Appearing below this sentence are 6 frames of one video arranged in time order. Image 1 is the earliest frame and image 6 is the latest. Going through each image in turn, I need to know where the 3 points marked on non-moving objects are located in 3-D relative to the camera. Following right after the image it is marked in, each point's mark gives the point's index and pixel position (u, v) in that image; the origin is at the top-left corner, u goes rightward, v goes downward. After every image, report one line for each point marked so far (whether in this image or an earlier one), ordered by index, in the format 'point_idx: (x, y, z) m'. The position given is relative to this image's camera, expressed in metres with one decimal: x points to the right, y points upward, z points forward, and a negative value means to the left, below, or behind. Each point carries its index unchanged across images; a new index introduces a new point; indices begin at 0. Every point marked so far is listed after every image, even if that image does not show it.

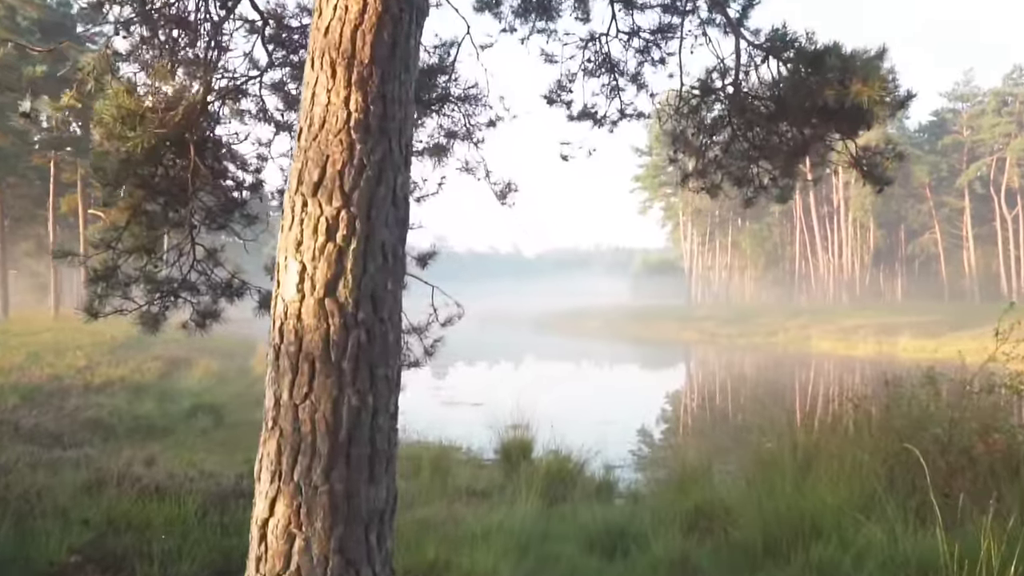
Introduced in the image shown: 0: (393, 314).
0: (-0.4, -0.1, +2.4) m
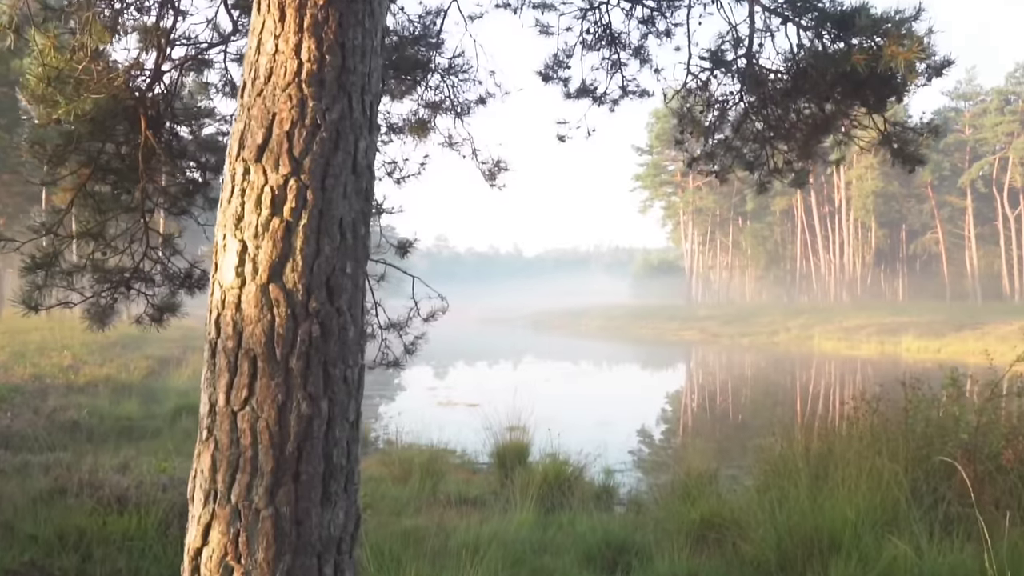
0: (-0.4, 0.0, +2.0) m
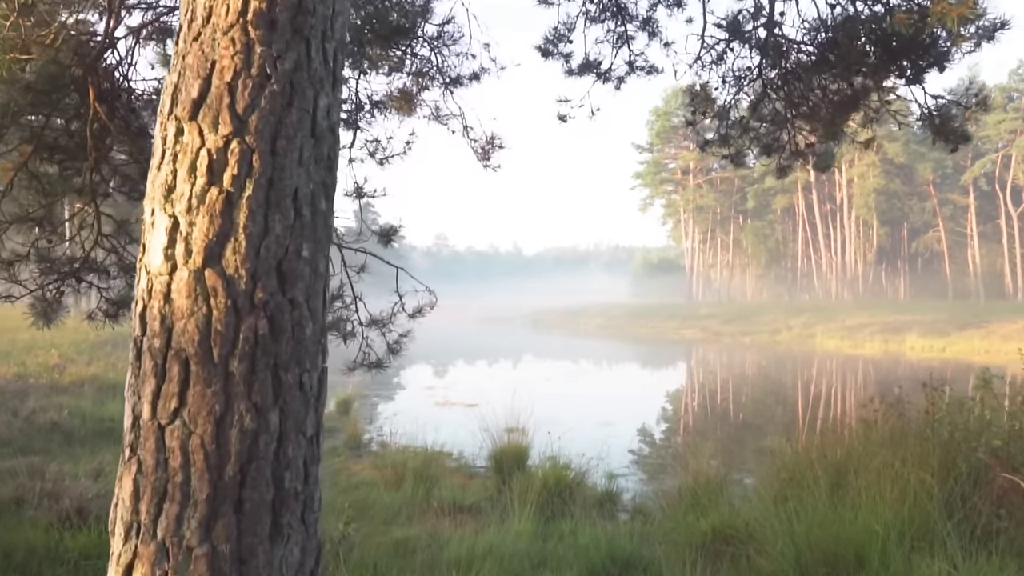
0: (-0.4, 0.0, +1.7) m
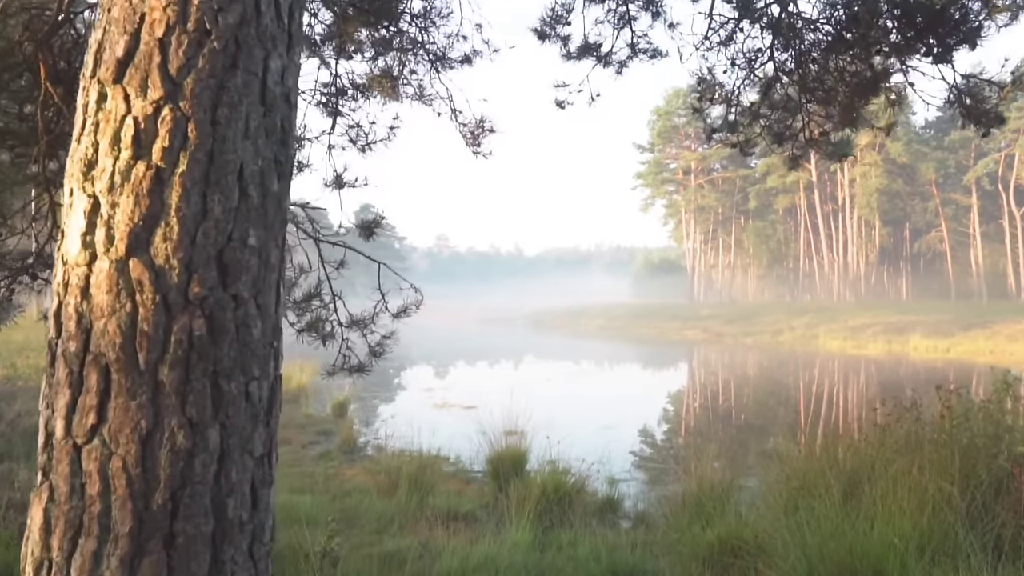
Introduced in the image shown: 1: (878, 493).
0: (-0.5, 0.0, +1.4) m
1: (+2.1, -1.2, +4.5) m
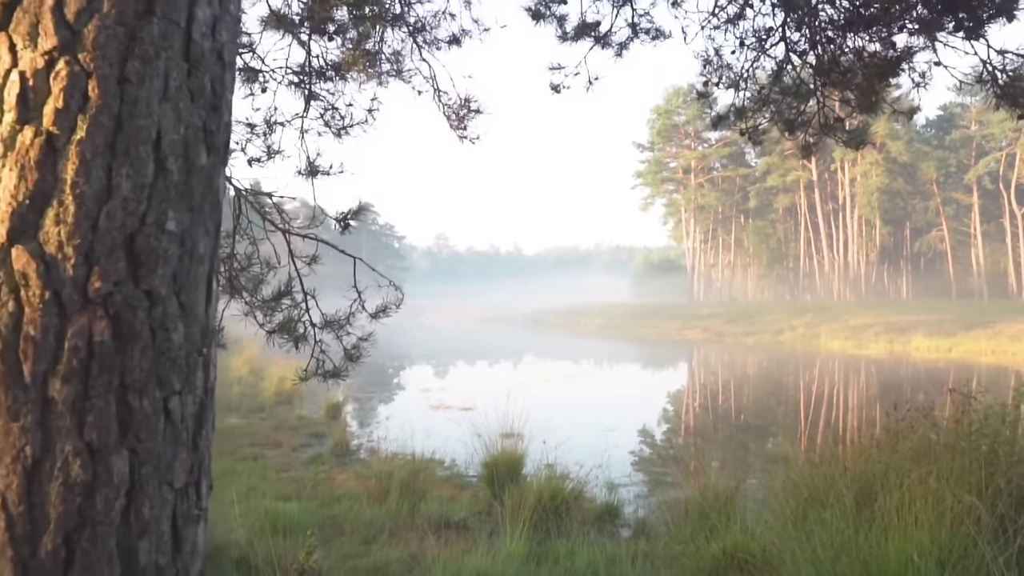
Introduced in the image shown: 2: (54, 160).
0: (-0.5, 0.0, +1.2) m
1: (+2.1, -1.2, +4.2) m
2: (-0.6, +0.2, +1.1) m
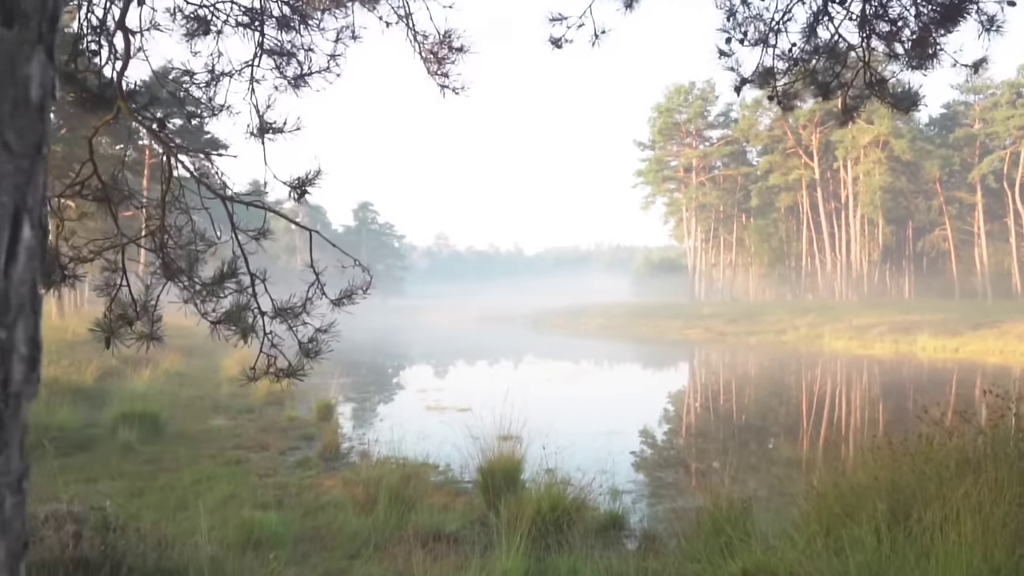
0: (-0.5, +0.1, +0.7) m
1: (+2.0, -1.1, +3.8) m
2: (-0.7, +0.2, +0.6) m
